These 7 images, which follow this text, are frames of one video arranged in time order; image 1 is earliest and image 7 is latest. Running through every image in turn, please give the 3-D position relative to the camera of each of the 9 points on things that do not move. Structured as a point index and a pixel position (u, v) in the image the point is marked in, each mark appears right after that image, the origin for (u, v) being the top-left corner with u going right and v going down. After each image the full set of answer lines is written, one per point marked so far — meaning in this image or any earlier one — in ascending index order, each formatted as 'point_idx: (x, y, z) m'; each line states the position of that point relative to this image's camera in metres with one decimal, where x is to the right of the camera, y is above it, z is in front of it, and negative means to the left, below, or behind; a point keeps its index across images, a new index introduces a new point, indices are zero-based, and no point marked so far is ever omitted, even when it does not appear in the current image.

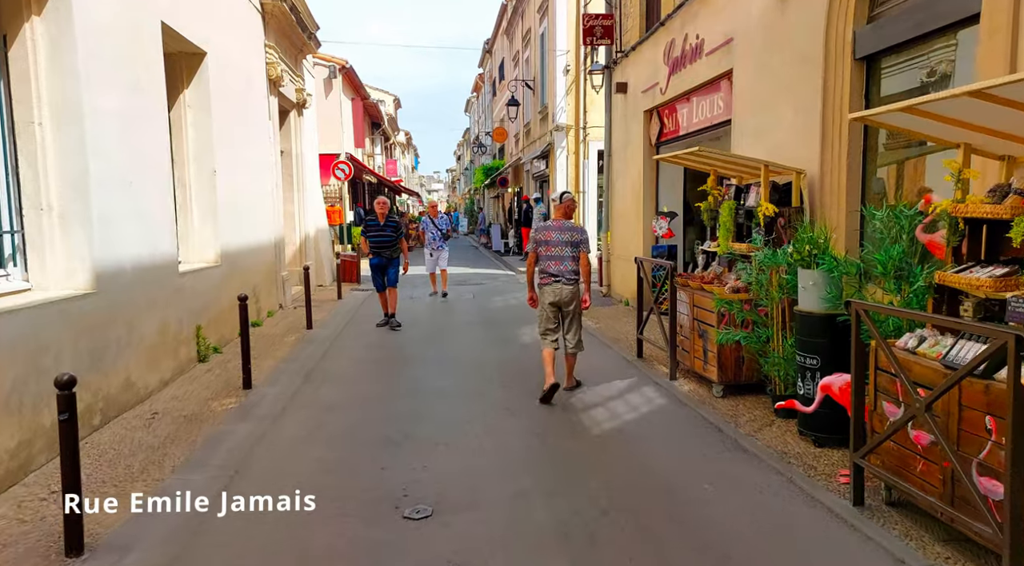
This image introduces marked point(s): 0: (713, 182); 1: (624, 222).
0: (+1.9, +0.9, +6.4) m
1: (+1.8, +1.0, +11.1) m
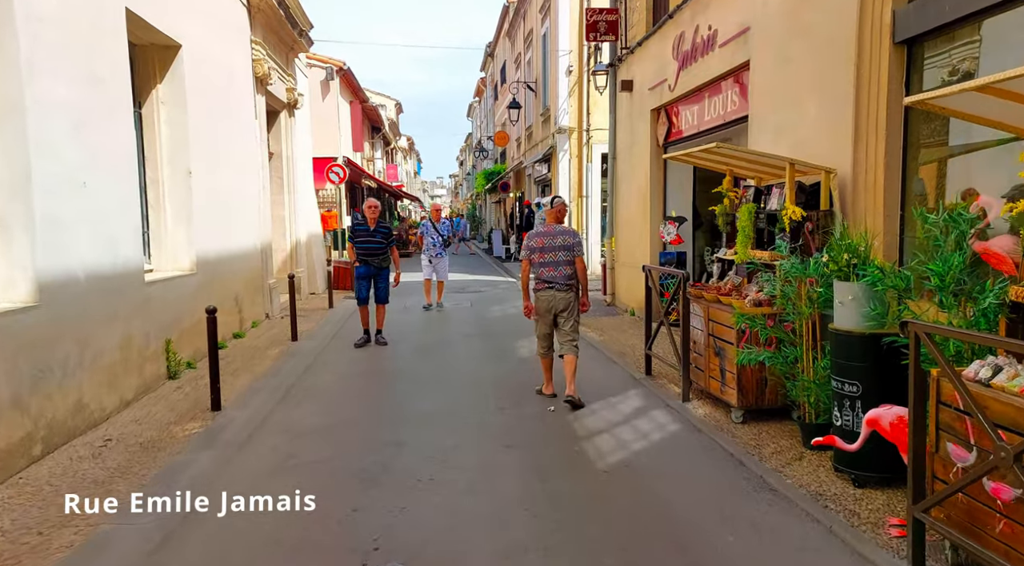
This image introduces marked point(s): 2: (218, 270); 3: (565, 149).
0: (+1.8, +0.8, +5.9) m
1: (+1.7, +0.8, +10.5) m
2: (-3.6, +0.2, +8.5) m
3: (+1.3, +3.3, +17.3) m
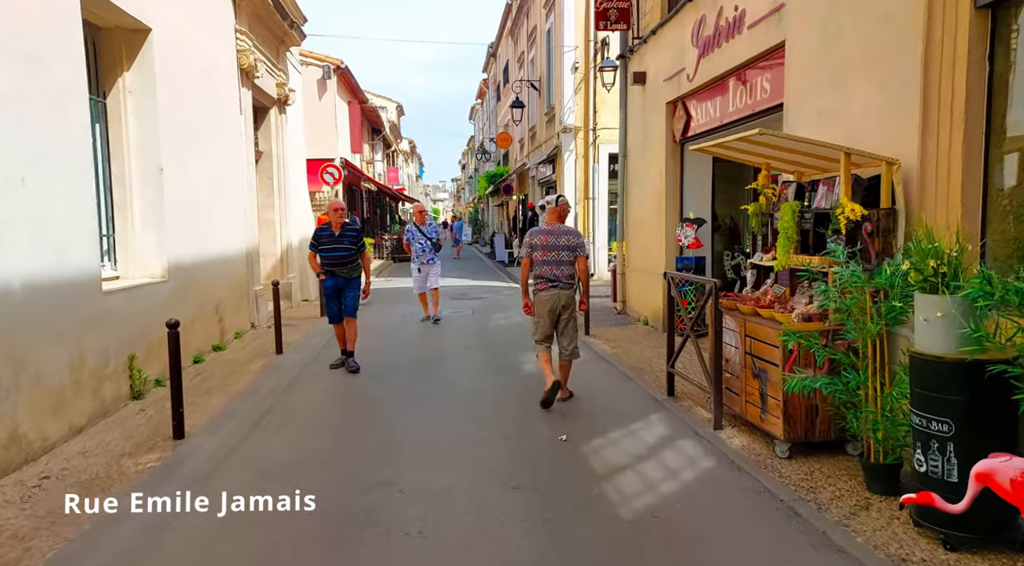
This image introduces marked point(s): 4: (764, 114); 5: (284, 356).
0: (+1.9, +0.8, +5.1) m
1: (+1.8, +0.7, +9.8) m
2: (-3.5, +0.1, +7.8) m
3: (+1.4, +3.2, +16.6) m
4: (+2.3, +1.5, +6.4) m
5: (-2.6, -0.8, +8.0) m
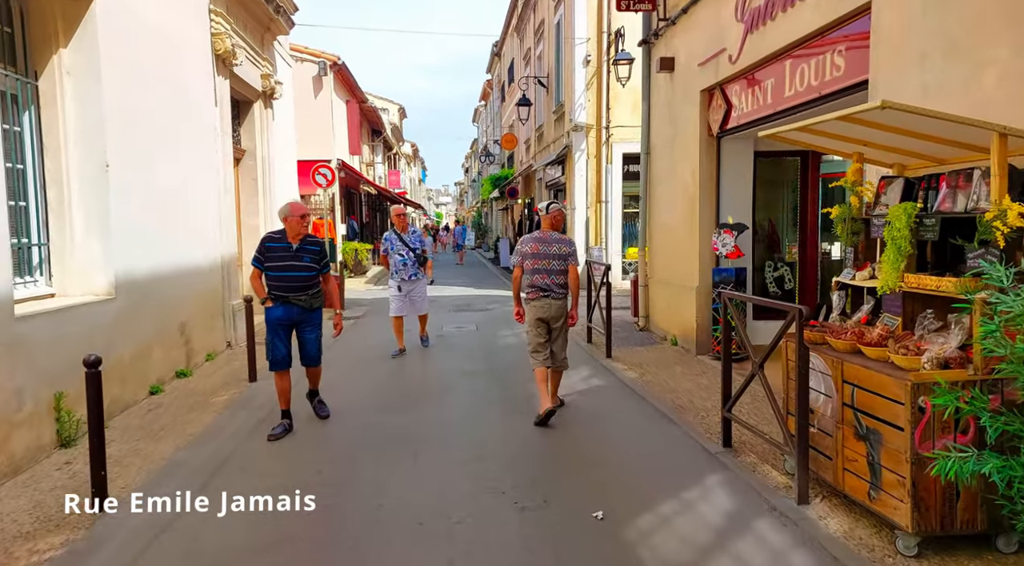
0: (+2.0, +0.6, +4.0) m
1: (+1.9, +0.6, +8.7) m
2: (-3.4, -0.1, +6.7) m
3: (+1.5, +3.0, +15.5) m
4: (+2.4, +1.4, +5.3) m
5: (-2.5, -1.0, +6.9) m
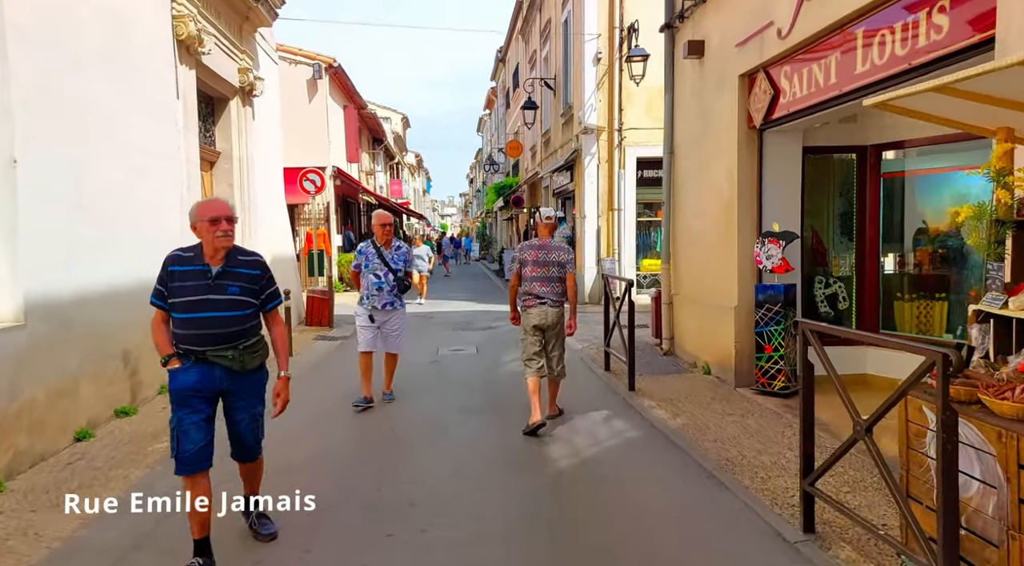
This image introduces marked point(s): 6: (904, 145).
0: (+2.0, +0.5, +2.8) m
1: (+2.0, +0.4, +7.5) m
2: (-3.4, -0.3, +5.5) m
3: (+1.6, +2.7, +14.3) m
4: (+2.4, +1.2, +4.1) m
5: (-2.4, -1.2, +5.7) m
6: (+3.6, +1.3, +6.4) m
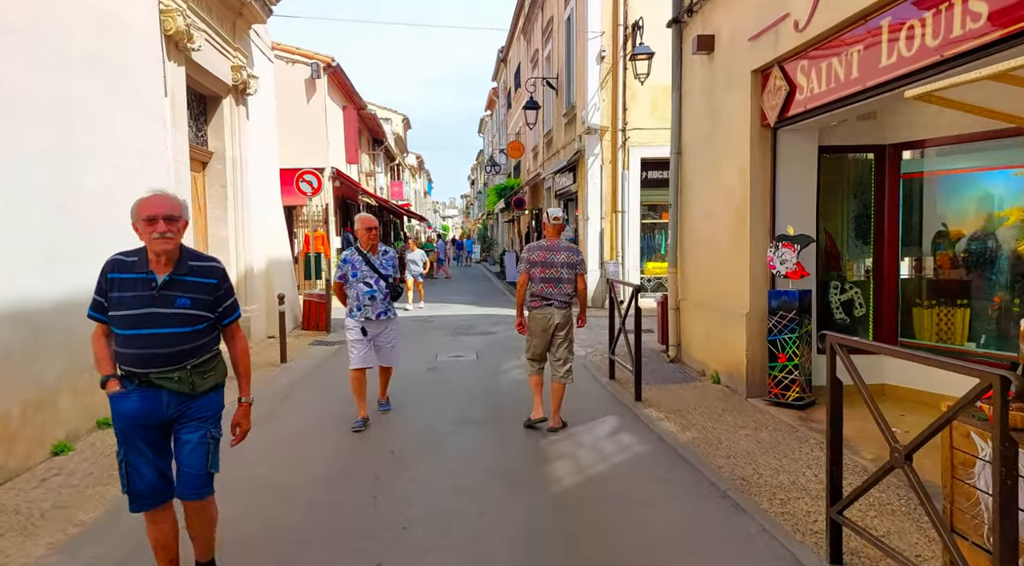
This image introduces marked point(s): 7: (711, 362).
0: (+2.0, +0.5, +2.5) m
1: (+2.0, +0.3, +7.2) m
2: (-3.3, -0.3, +5.2) m
3: (+1.7, +2.6, +14.0) m
4: (+2.4, +1.2, +3.8) m
5: (-2.4, -1.2, +5.5) m
6: (+3.6, +1.2, +6.1) m
7: (+2.0, -0.8, +7.0) m
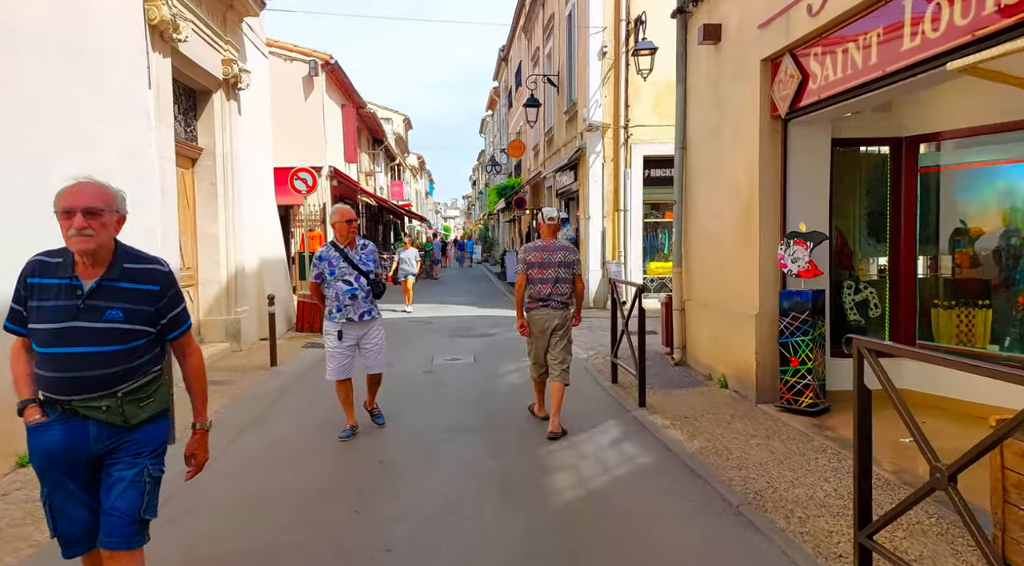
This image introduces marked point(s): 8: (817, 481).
0: (+2.0, +0.5, +2.2) m
1: (+2.0, +0.3, +6.9) m
2: (-3.4, -0.3, +5.0) m
3: (+1.7, +2.6, +13.7) m
4: (+2.4, +1.2, +3.5) m
5: (-2.5, -1.2, +5.2) m
6: (+3.6, +1.2, +5.8) m
7: (+2.0, -0.8, +6.7) m
8: (+1.8, -1.2, +4.1) m
